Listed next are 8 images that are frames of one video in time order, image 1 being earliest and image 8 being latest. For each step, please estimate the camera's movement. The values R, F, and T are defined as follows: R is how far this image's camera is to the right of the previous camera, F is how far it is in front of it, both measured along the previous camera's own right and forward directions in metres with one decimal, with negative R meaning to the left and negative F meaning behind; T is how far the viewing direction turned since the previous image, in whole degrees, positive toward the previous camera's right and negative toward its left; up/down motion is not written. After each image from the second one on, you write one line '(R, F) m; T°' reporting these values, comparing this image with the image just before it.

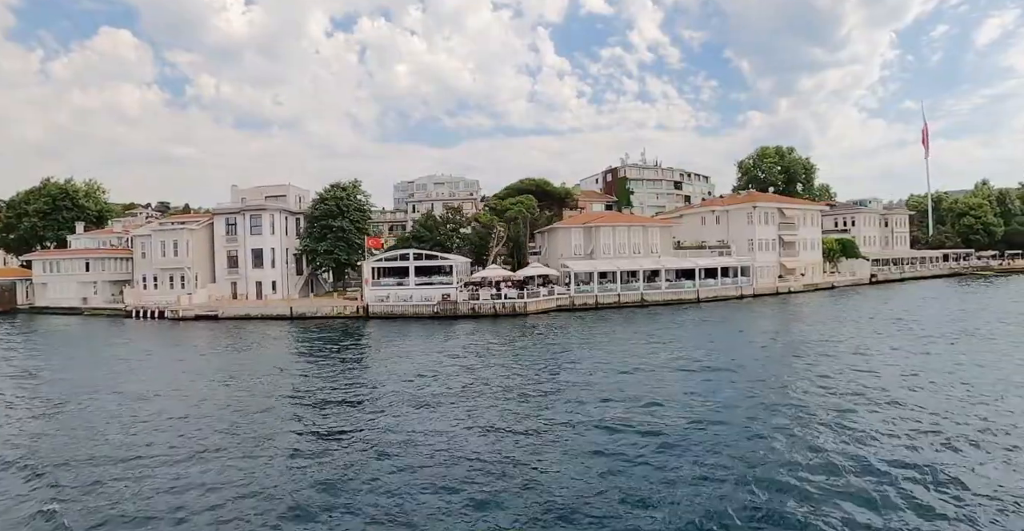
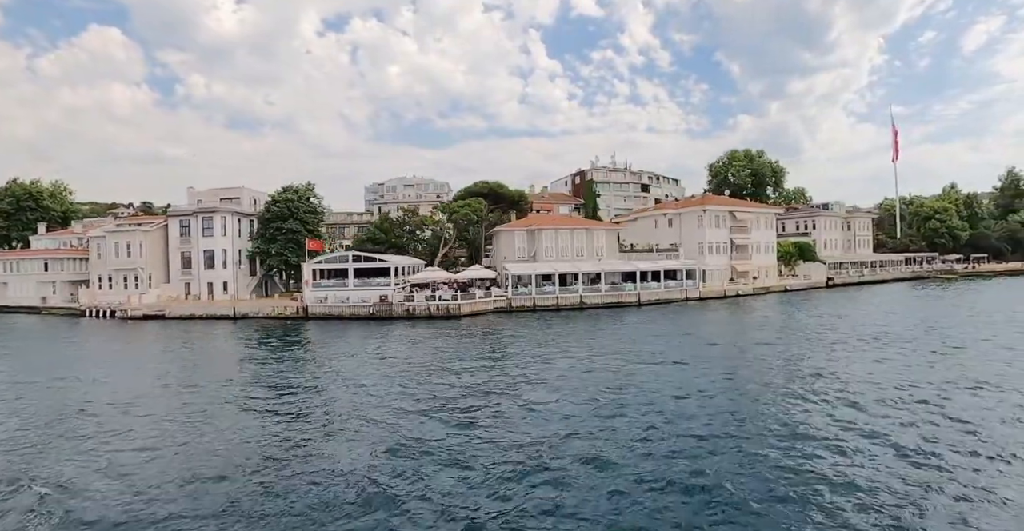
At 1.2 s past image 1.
(+3.1, -0.1) m; +1°
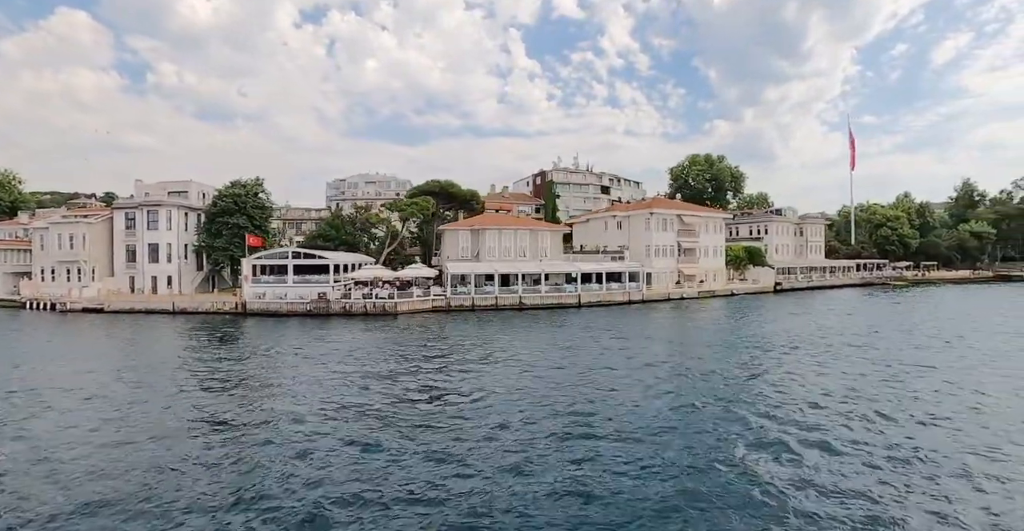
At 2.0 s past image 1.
(+2.2, -0.2) m; +2°
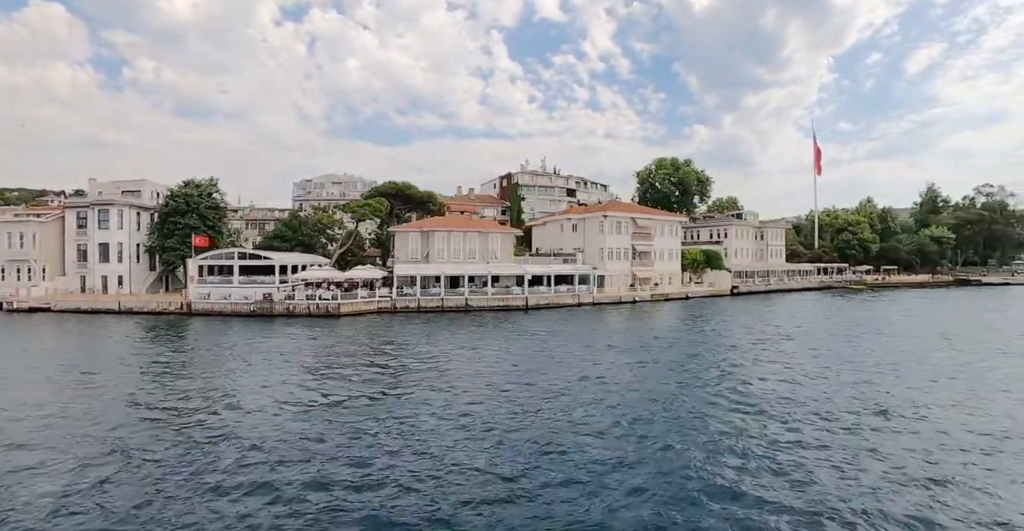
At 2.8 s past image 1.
(+2.1, -0.3) m; +2°
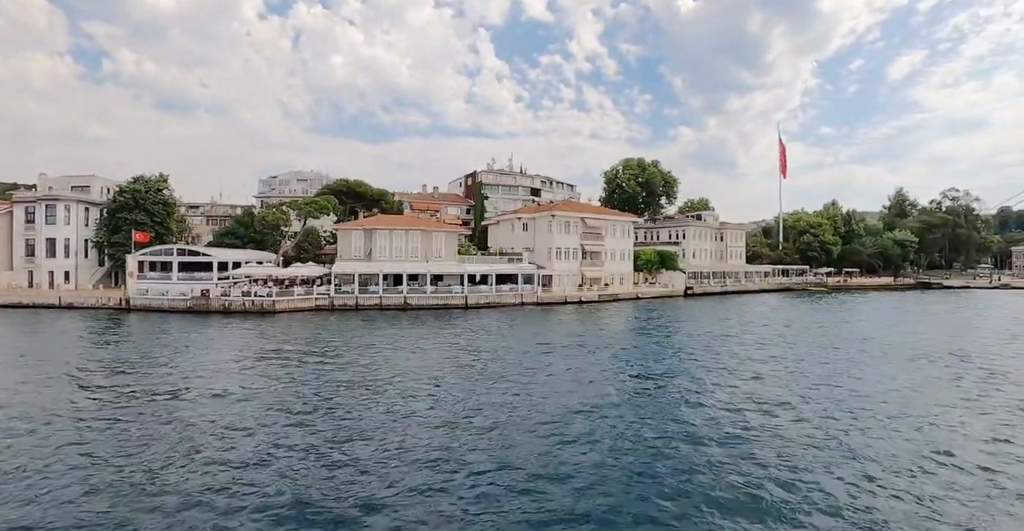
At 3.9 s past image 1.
(+2.9, -0.5) m; +1°
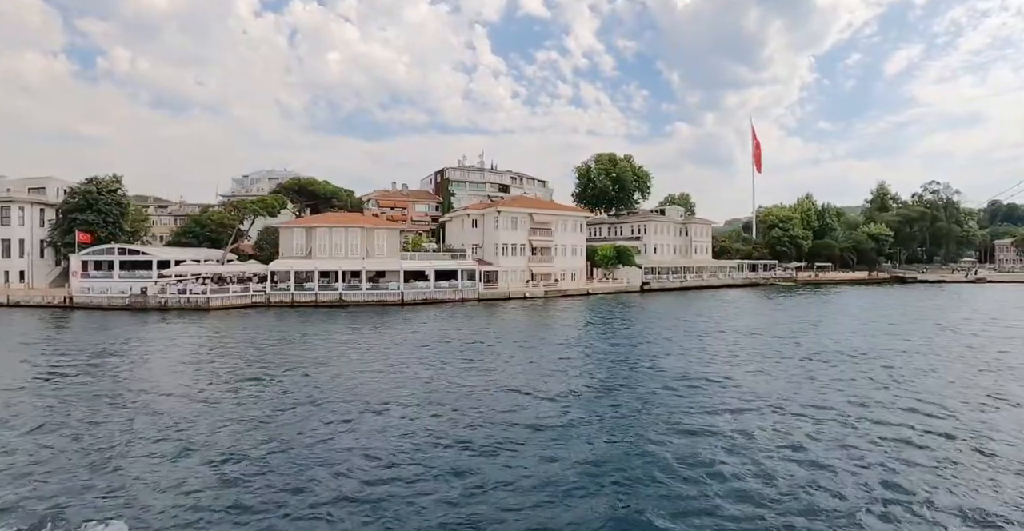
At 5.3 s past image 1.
(+4.0, -0.6) m; 0°
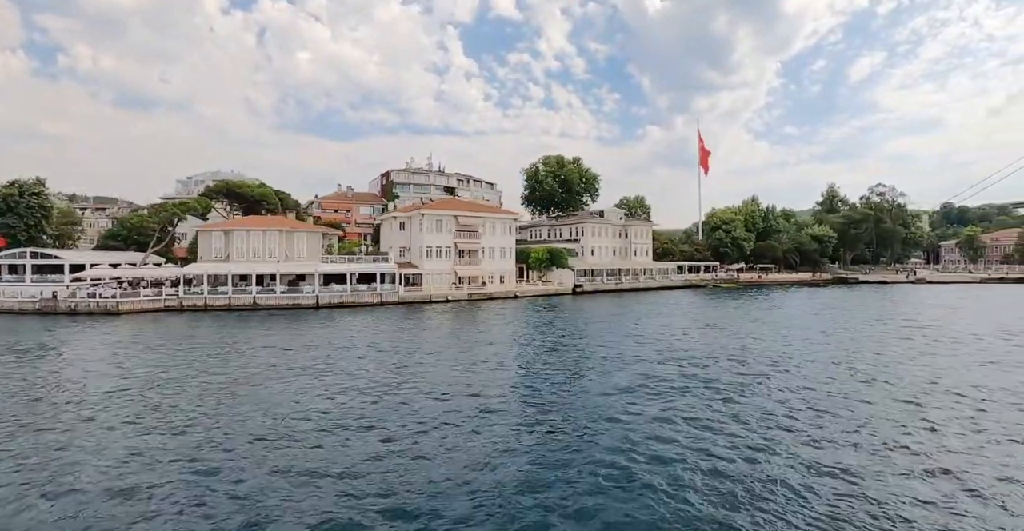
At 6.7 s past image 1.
(+4.0, -1.1) m; +2°
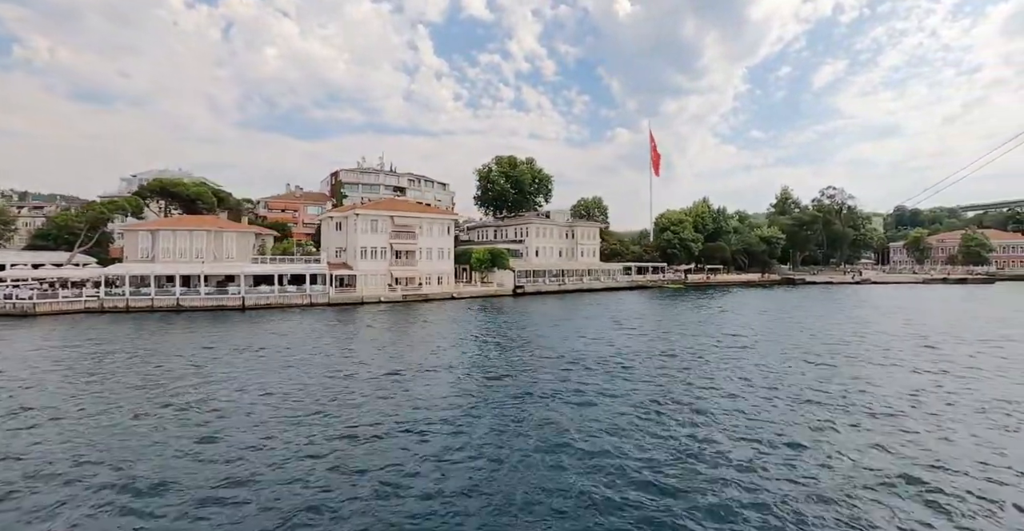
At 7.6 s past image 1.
(+3.2, -1.0) m; +3°
